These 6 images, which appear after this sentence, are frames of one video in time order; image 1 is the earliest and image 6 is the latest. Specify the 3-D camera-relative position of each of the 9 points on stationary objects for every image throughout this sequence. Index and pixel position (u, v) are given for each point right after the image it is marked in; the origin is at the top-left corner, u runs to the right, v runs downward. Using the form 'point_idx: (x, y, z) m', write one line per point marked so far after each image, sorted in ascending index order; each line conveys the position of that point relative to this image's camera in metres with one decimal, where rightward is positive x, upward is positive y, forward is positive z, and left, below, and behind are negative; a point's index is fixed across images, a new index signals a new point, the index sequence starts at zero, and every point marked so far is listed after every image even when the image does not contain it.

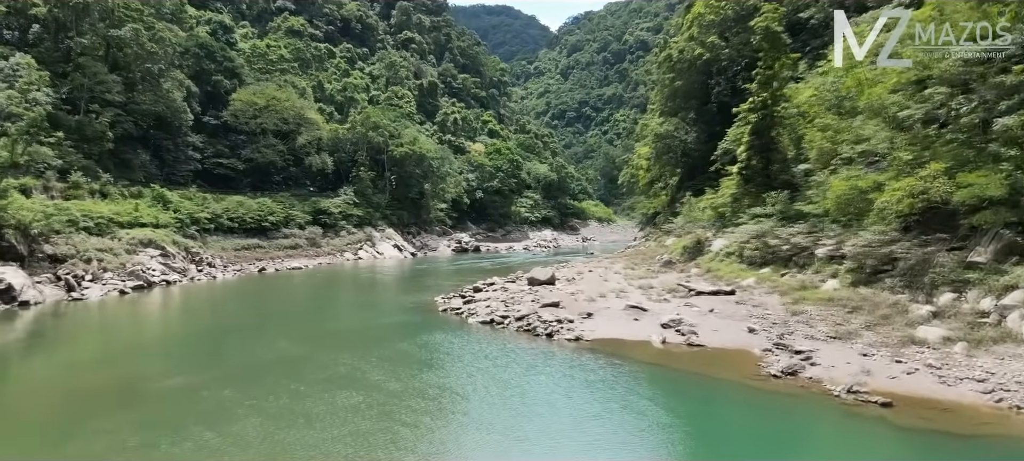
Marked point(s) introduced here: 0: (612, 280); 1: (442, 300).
0: (+2.7, -1.3, +19.2) m
1: (-1.8, -1.8, +18.3) m
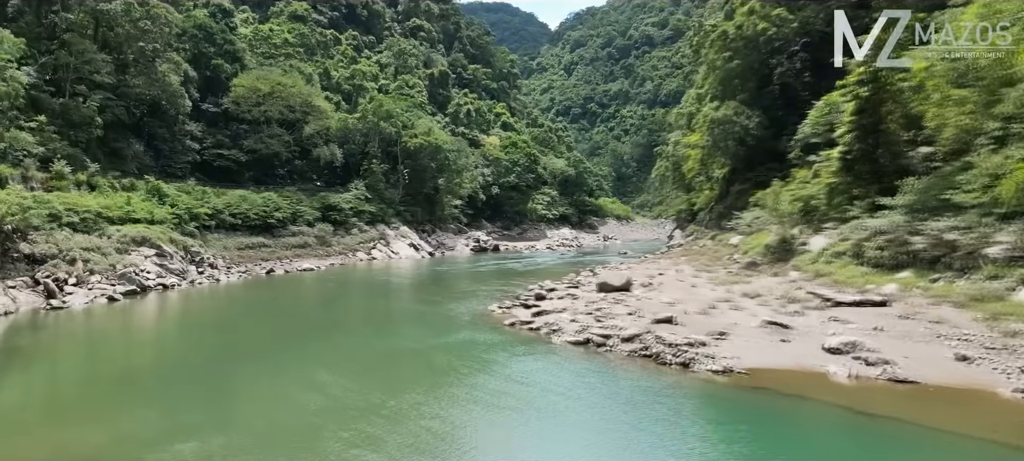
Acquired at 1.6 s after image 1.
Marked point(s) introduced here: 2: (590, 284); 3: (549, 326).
0: (+4.2, -1.2, +16.0) m
1: (-0.3, -1.7, +15.1) m
2: (+1.8, -1.3, +17.0) m
3: (+0.7, -1.6, +12.2) m
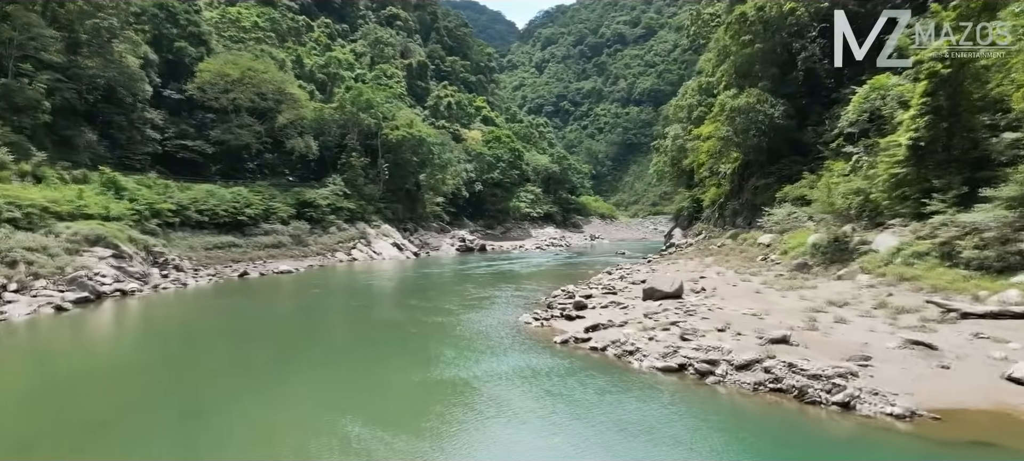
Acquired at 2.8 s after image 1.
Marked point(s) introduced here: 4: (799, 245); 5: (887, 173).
0: (+4.8, -1.2, +13.7) m
1: (+0.4, -1.6, +12.6) m
2: (+2.4, -1.2, +14.6) m
3: (+1.5, -1.5, +9.7) m
4: (+7.4, -0.4, +19.0) m
5: (+8.6, +1.3, +16.8) m
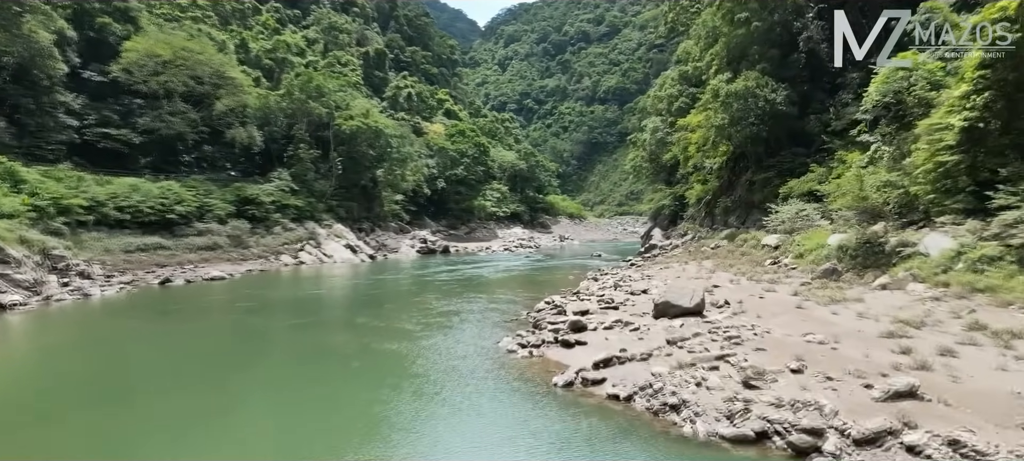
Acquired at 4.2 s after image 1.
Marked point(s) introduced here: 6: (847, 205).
0: (+4.5, -1.1, +10.9) m
1: (+0.1, -1.6, +9.5) m
2: (+2.0, -1.2, +11.6) m
3: (+1.3, -1.5, +6.7) m
4: (+6.8, -0.4, +16.3) m
5: (+8.1, +1.3, +14.2) m
6: (+7.9, +0.6, +17.2) m
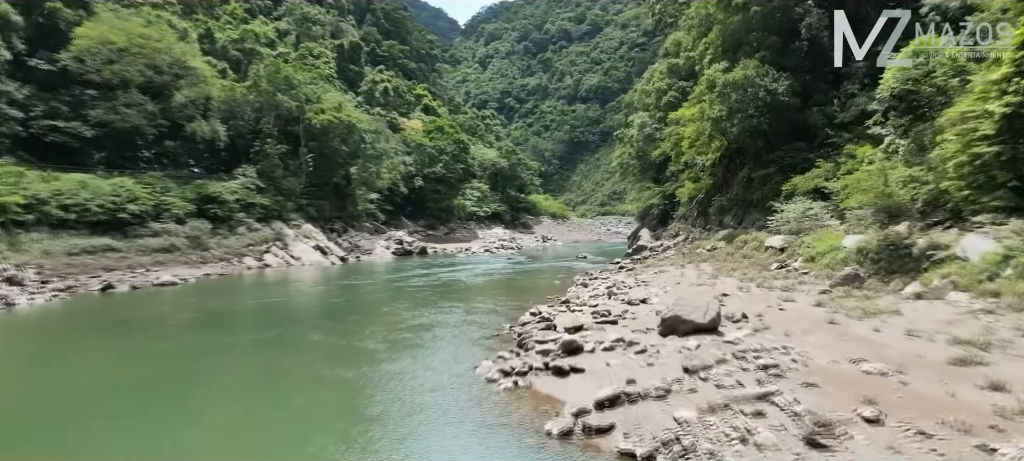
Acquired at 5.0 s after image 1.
0: (+4.2, -1.2, +9.2) m
1: (-0.1, -1.6, +7.8) m
2: (+1.8, -1.2, +9.9) m
3: (+1.2, -1.5, +5.0) m
4: (+6.4, -0.4, +14.7) m
5: (+7.8, +1.3, +12.6) m
6: (+7.5, +0.6, +15.6) m
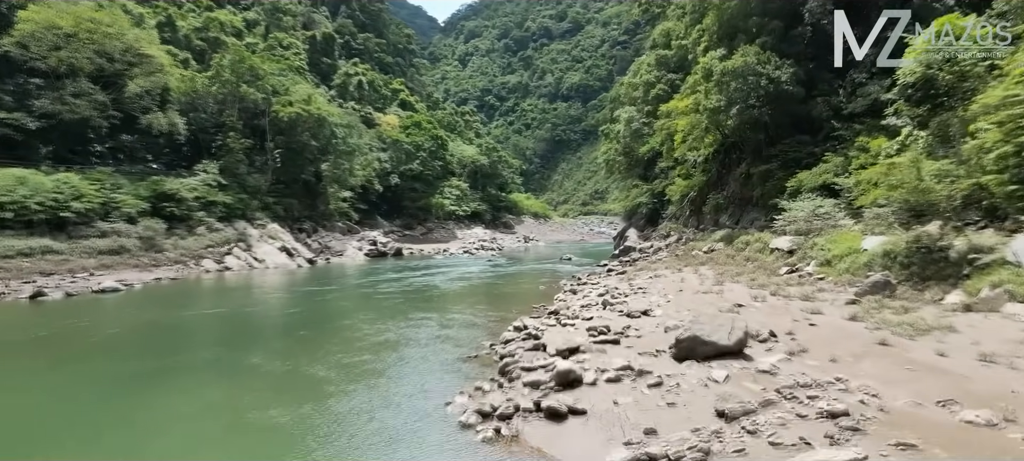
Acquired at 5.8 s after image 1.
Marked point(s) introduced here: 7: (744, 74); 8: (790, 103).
0: (+4.0, -1.2, +7.6) m
1: (-0.2, -1.6, +6.0) m
2: (+1.5, -1.2, +8.2) m
3: (+1.1, -1.5, +3.3) m
4: (+6.1, -0.4, +13.2) m
5: (+7.5, +1.3, +11.1) m
6: (+7.1, +0.6, +14.1) m
7: (+5.9, +4.0, +18.6) m
8: (+7.4, +3.4, +19.4) m
